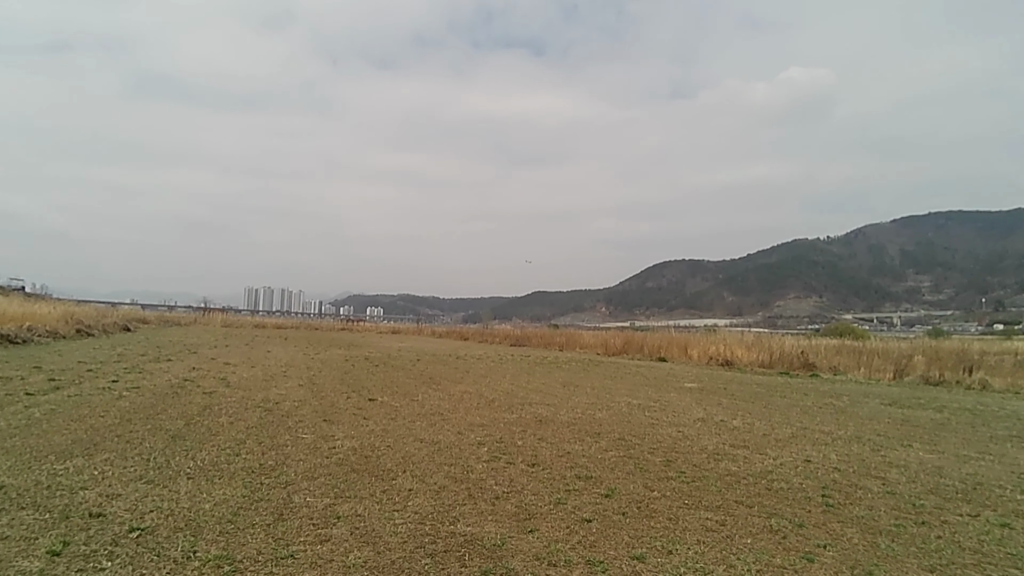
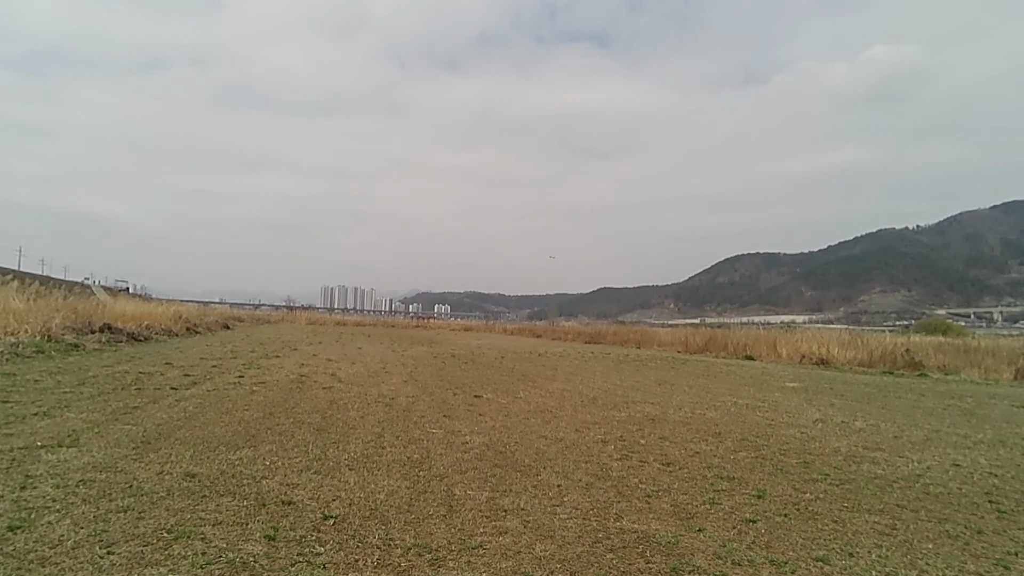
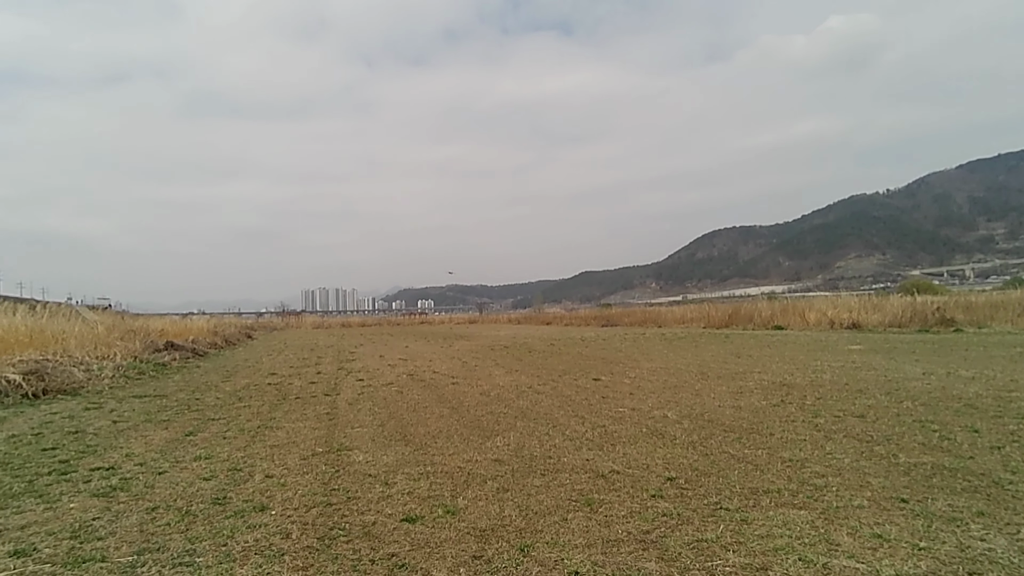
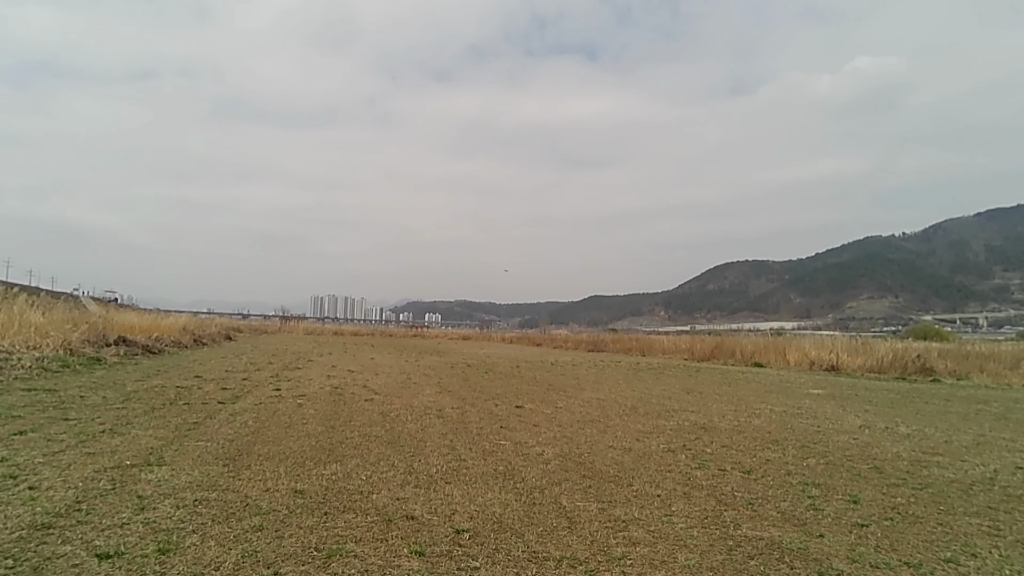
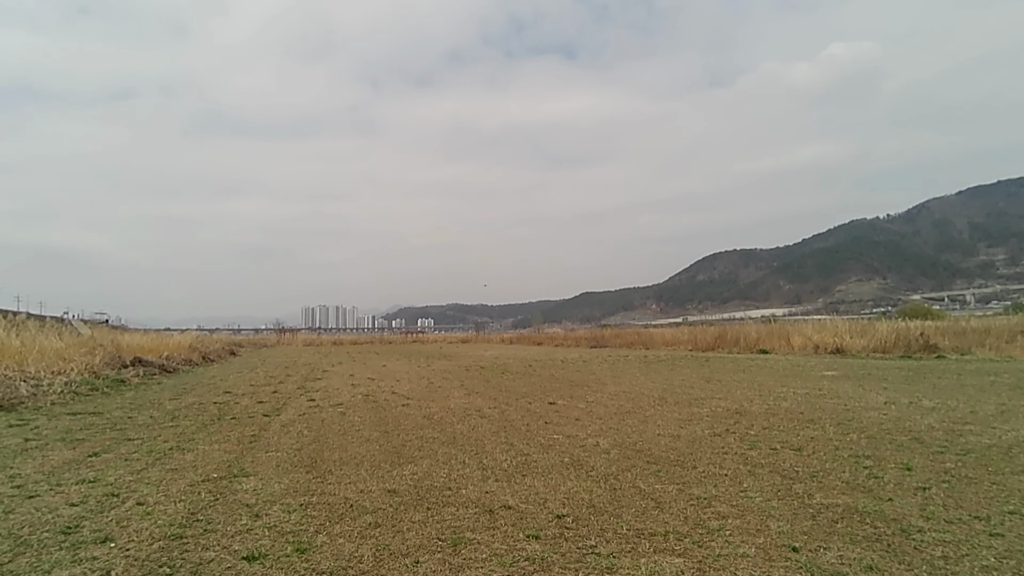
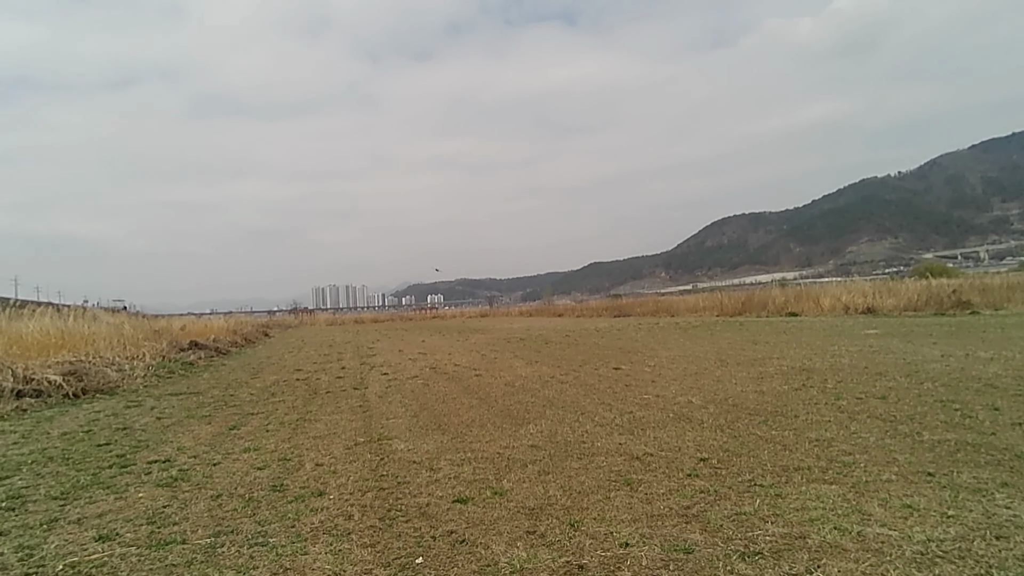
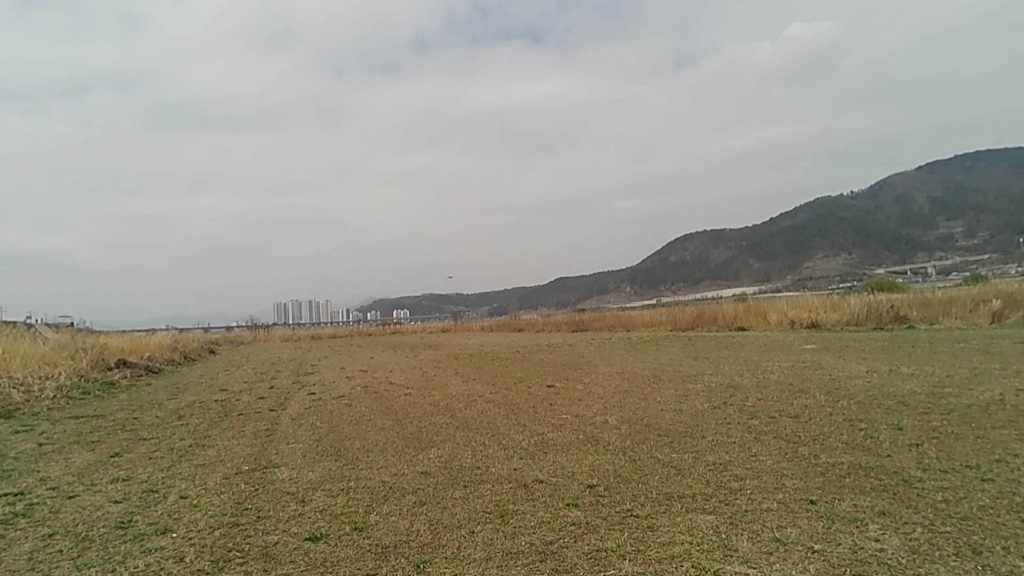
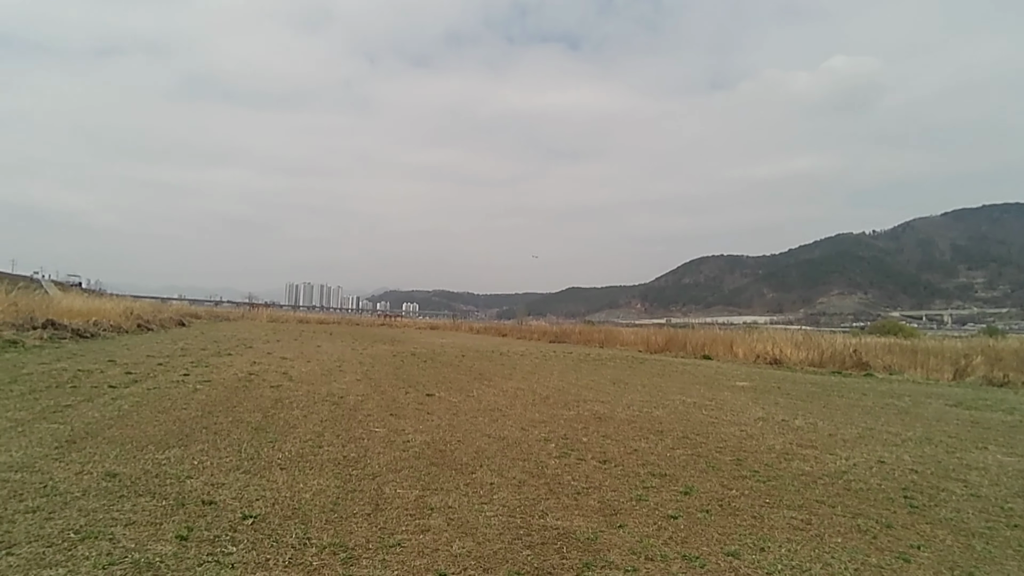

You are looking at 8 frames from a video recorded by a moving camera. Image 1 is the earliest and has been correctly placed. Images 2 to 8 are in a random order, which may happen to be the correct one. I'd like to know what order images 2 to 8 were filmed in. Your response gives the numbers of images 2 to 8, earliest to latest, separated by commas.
8, 2, 4, 5, 7, 3, 6
